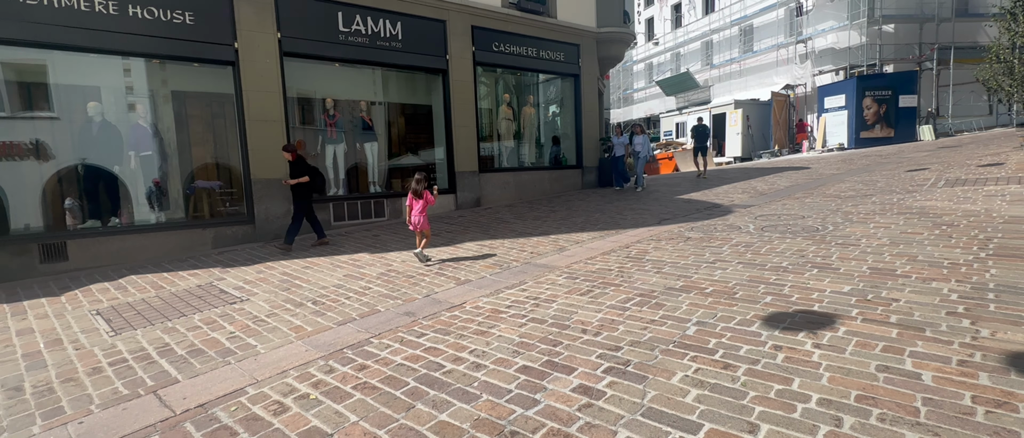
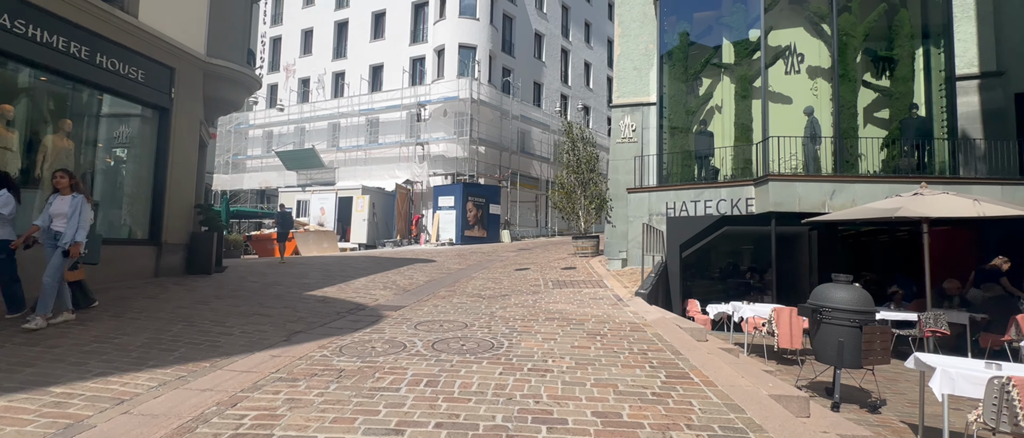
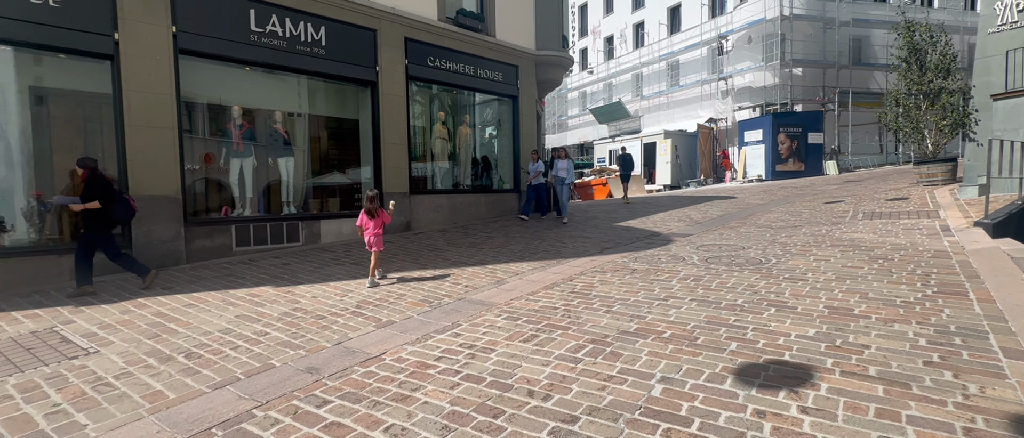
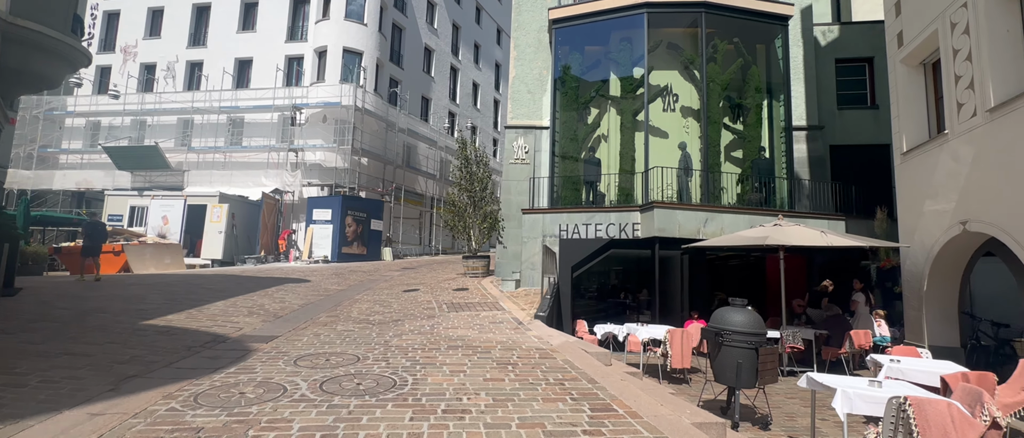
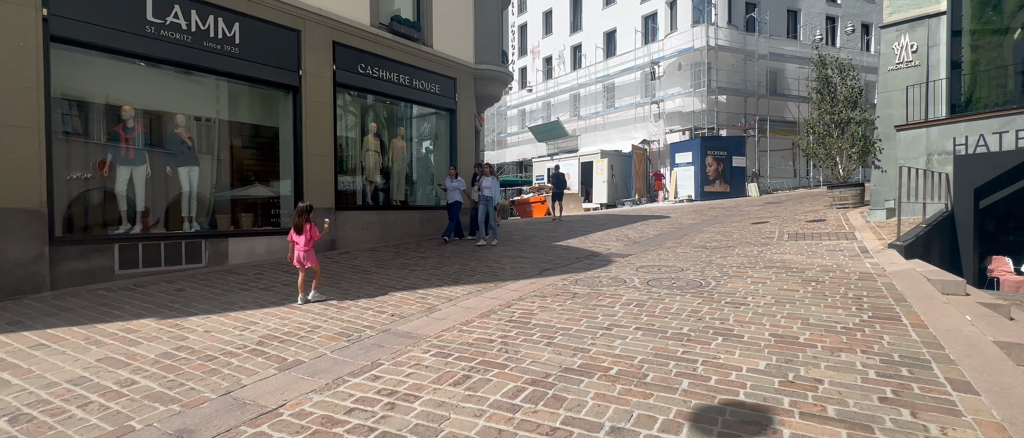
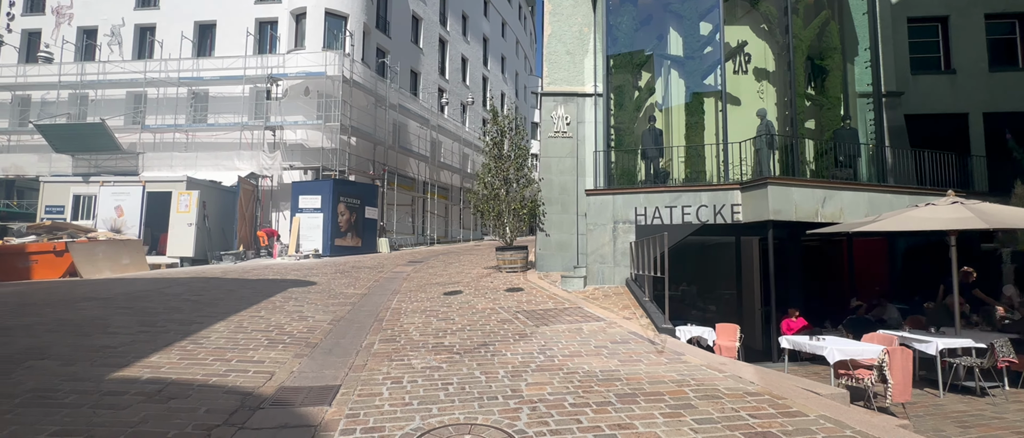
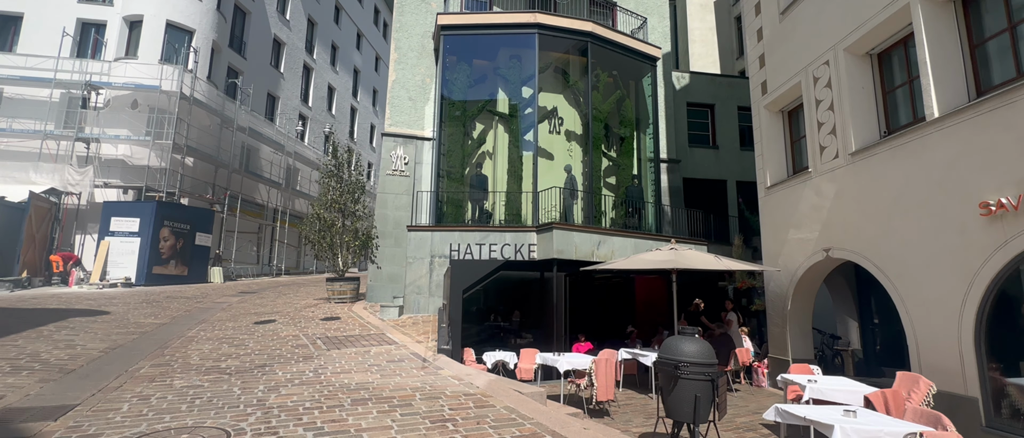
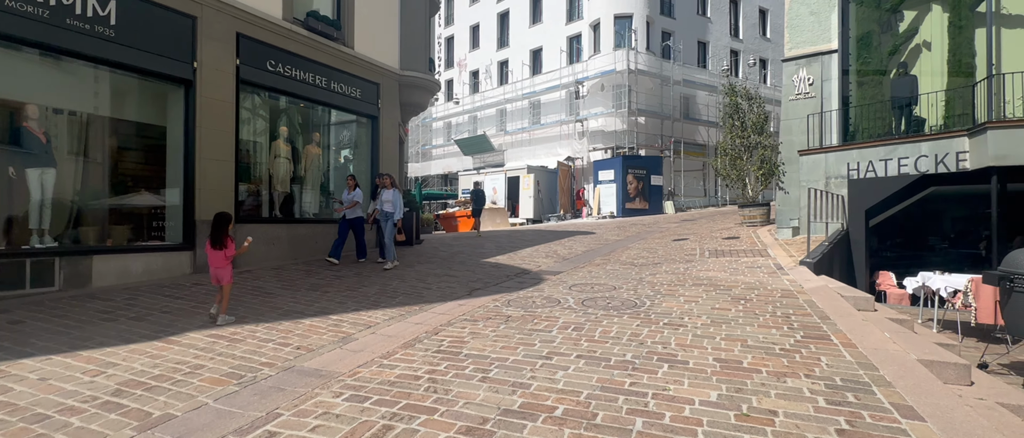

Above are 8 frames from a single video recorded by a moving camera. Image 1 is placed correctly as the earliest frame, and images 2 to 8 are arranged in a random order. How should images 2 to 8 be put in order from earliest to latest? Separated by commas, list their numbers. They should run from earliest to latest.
3, 5, 8, 2, 4, 7, 6
